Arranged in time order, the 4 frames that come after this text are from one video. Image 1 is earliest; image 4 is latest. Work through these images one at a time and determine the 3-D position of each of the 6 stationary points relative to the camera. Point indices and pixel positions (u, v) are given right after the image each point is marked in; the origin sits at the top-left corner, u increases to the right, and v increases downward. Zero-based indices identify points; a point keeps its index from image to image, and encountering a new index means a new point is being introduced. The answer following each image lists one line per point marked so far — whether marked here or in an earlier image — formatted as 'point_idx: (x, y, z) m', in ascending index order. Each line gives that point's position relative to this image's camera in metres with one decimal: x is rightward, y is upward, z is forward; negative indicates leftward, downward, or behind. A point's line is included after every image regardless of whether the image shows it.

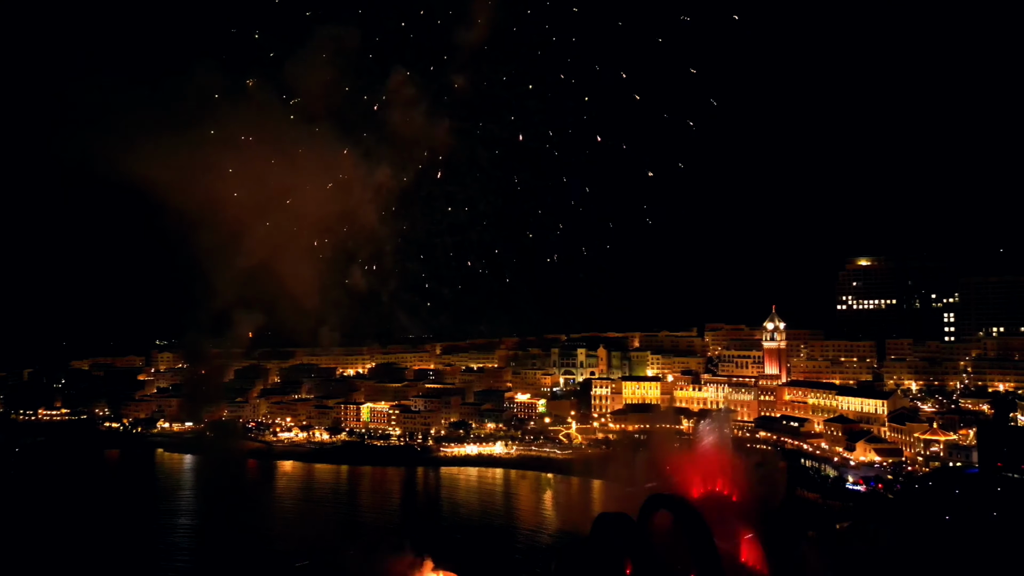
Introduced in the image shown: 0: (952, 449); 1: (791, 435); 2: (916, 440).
0: (+9.2, -3.3, +16.2) m
1: (+7.2, -3.8, +20.0) m
2: (+9.1, -3.4, +17.4) m
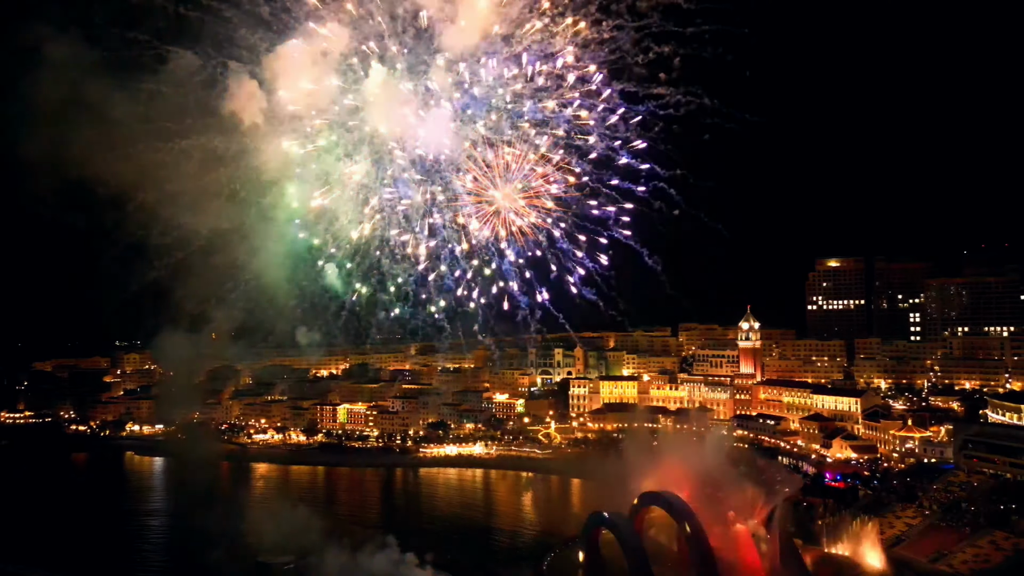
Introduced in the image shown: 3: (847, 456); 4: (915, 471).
0: (+8.9, -3.4, +16.7) m
1: (+6.7, -3.8, +20.4) m
2: (+8.6, -3.4, +17.8) m
3: (+7.6, -3.8, +17.7) m
4: (+7.8, -3.5, +15.1) m
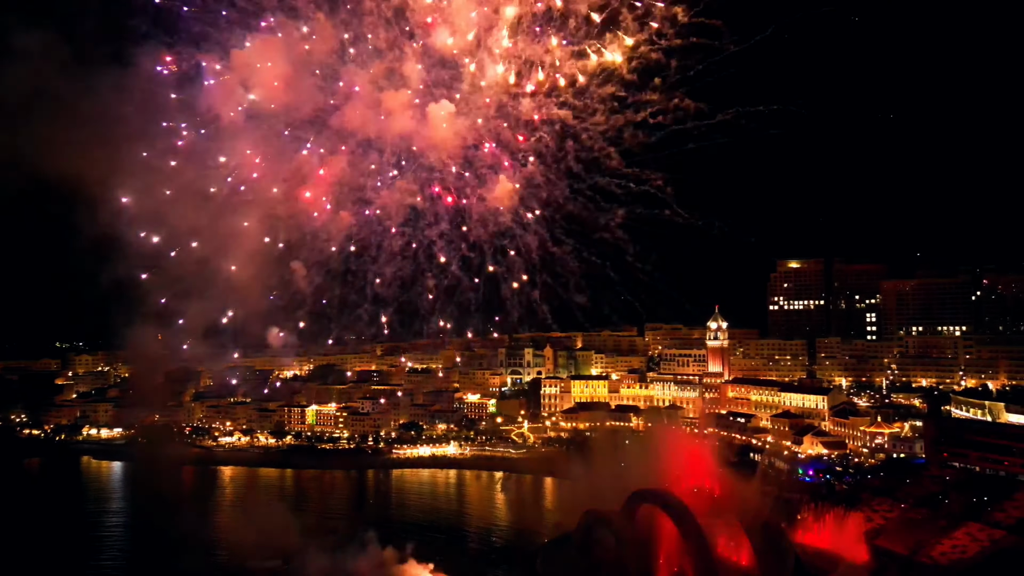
0: (+8.4, -3.4, +17.3) m
1: (+6.0, -3.8, +20.8) m
2: (+8.1, -3.4, +18.4) m
3: (+7.1, -3.9, +18.3) m
4: (+7.4, -3.6, +15.6) m
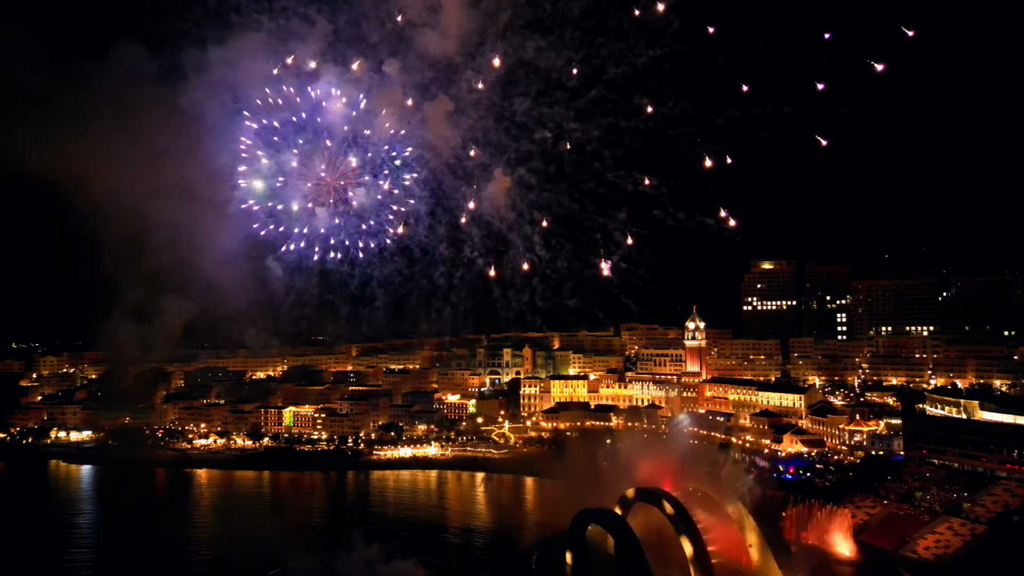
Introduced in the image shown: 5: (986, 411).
0: (+8.0, -3.4, +17.7) m
1: (+5.4, -3.8, +21.1) m
2: (+7.7, -3.4, +18.8) m
3: (+6.7, -3.9, +18.6) m
4: (+7.1, -3.6, +15.9) m
5: (+10.5, -2.7, +17.3) m
